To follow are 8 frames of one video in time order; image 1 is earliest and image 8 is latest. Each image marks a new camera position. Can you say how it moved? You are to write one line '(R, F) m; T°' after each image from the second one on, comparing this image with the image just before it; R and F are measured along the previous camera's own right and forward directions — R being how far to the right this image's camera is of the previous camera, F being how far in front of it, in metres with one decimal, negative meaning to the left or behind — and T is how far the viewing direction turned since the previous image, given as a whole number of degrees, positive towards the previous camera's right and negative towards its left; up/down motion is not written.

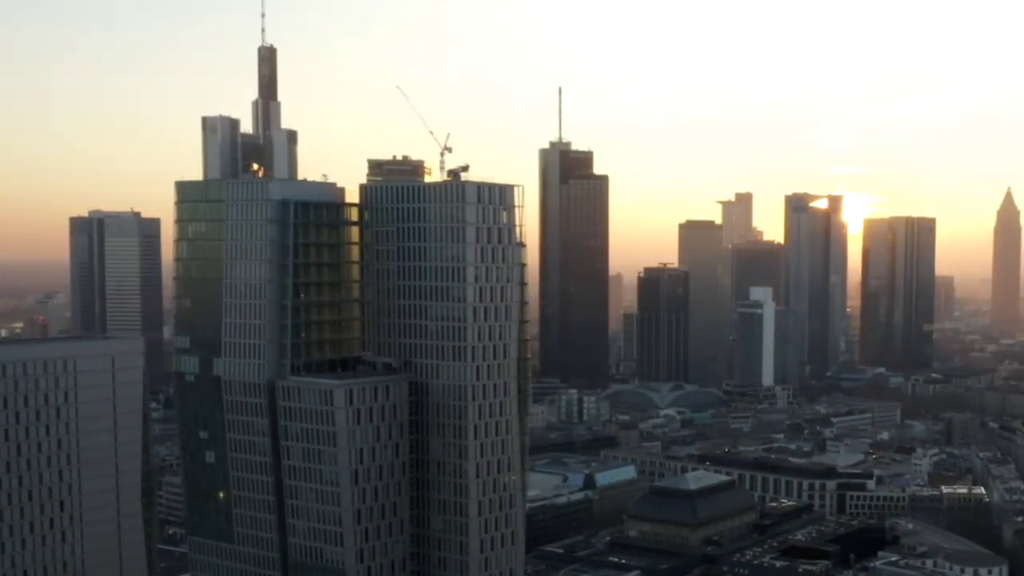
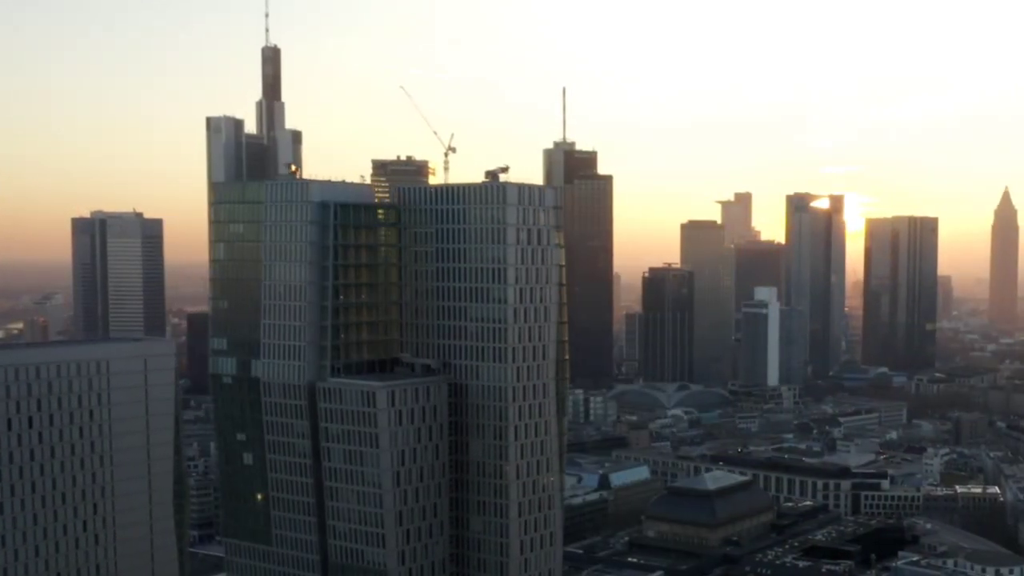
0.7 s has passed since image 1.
(-3.1, -0.2) m; 0°
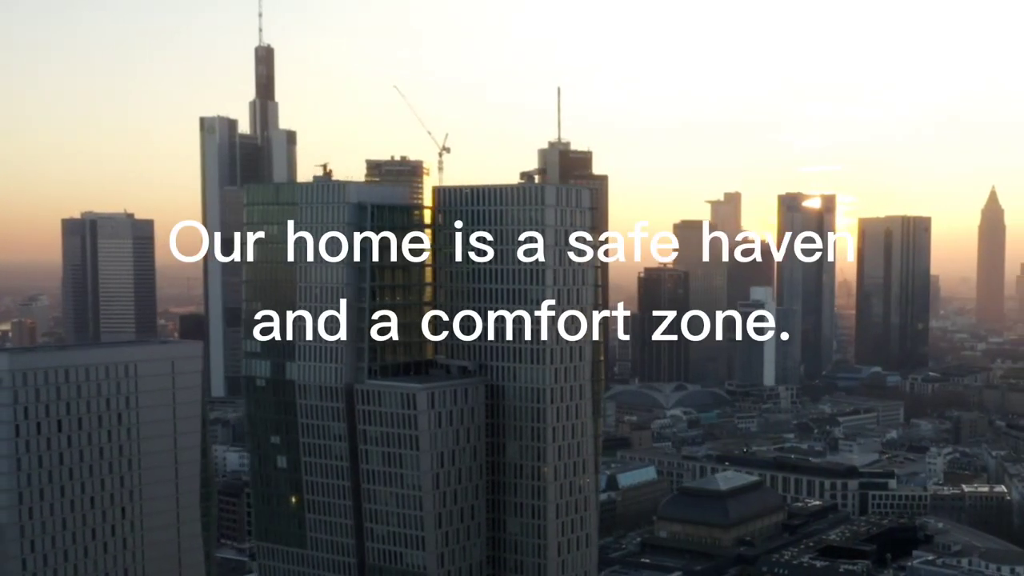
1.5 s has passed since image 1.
(-3.6, 0.0) m; +1°
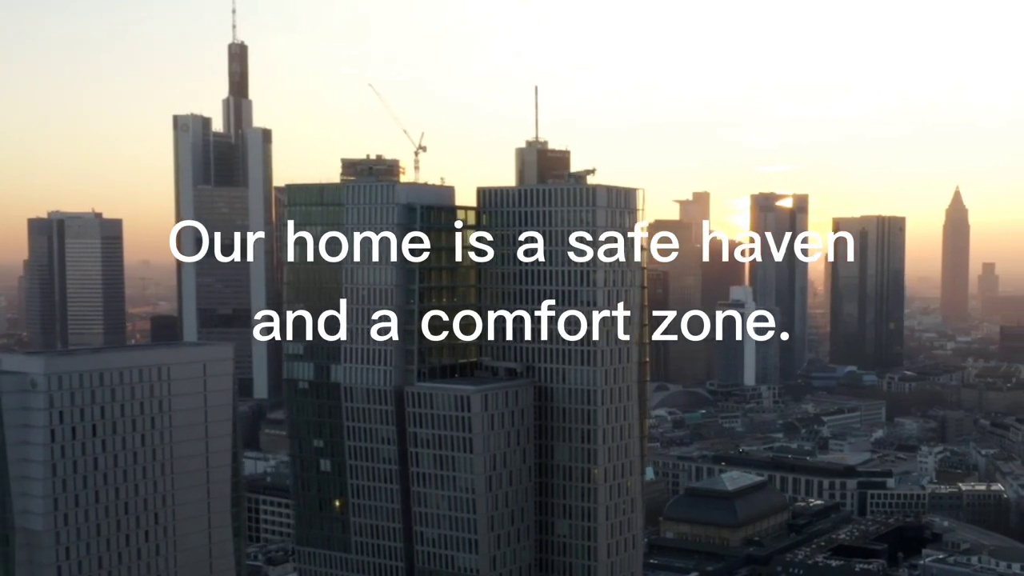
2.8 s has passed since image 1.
(-6.1, +0.6) m; +2°
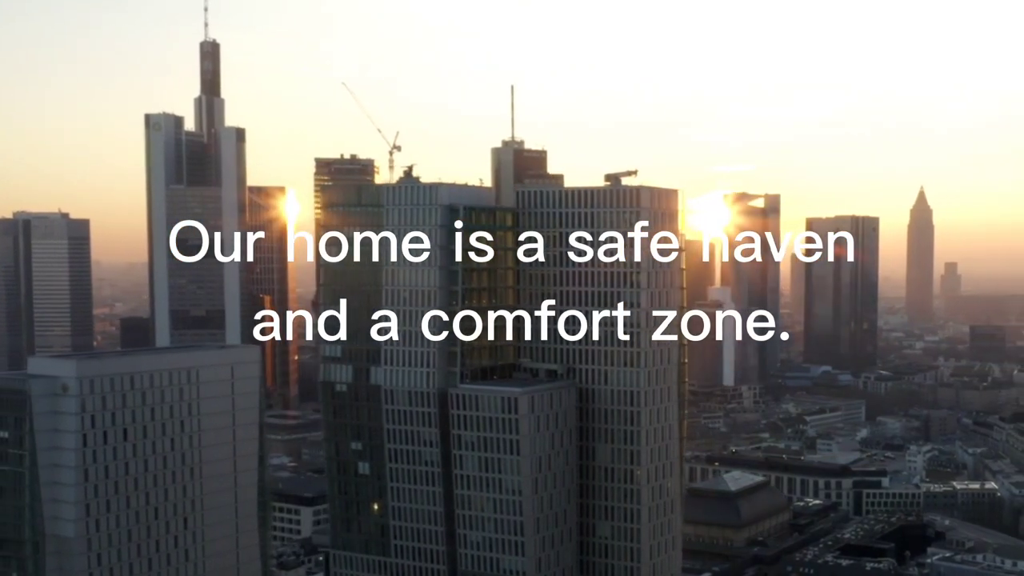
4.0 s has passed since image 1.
(-5.5, +0.5) m; +2°
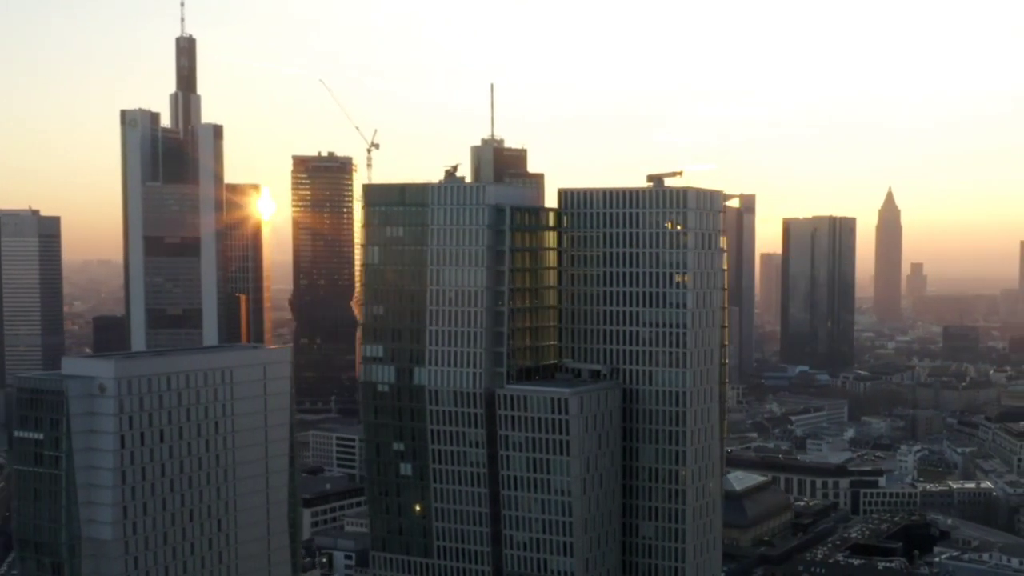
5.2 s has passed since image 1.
(-5.5, +0.4) m; +2°
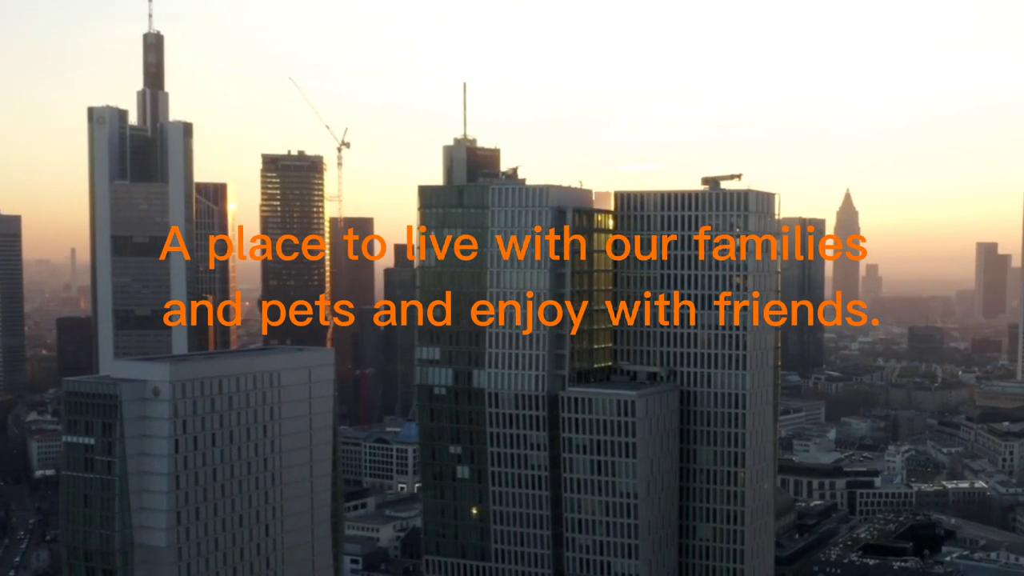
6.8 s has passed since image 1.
(-7.3, +0.4) m; +2°
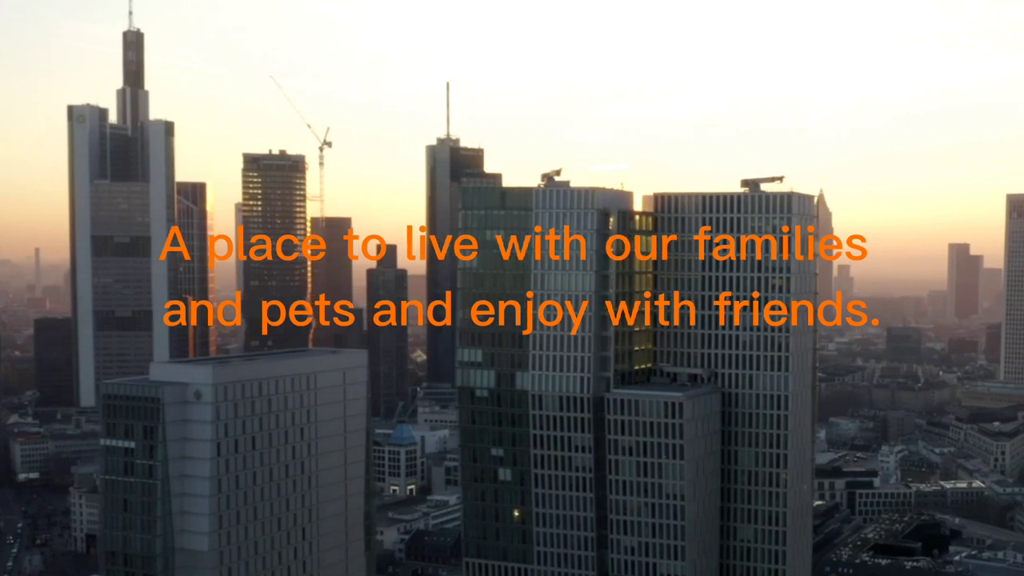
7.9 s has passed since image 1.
(-5.0, +0.1) m; +1°
